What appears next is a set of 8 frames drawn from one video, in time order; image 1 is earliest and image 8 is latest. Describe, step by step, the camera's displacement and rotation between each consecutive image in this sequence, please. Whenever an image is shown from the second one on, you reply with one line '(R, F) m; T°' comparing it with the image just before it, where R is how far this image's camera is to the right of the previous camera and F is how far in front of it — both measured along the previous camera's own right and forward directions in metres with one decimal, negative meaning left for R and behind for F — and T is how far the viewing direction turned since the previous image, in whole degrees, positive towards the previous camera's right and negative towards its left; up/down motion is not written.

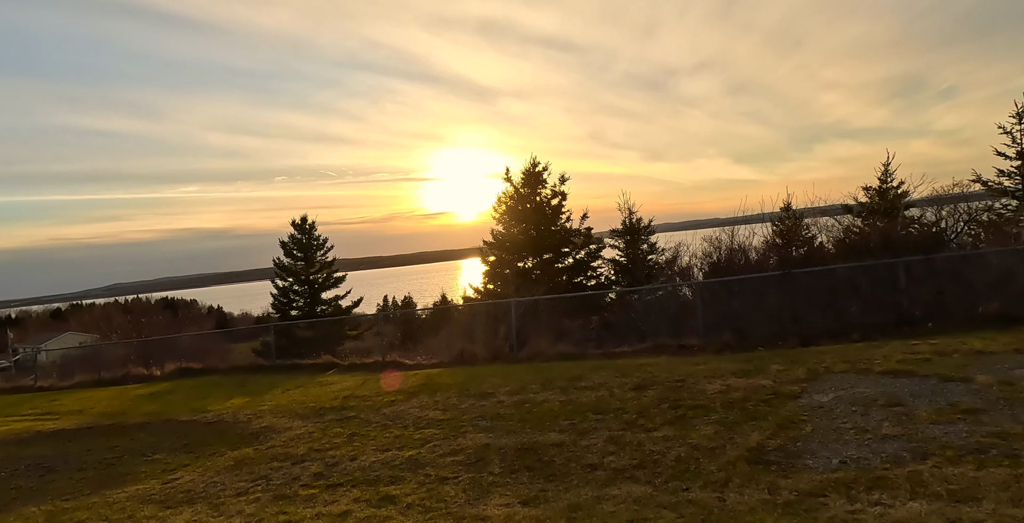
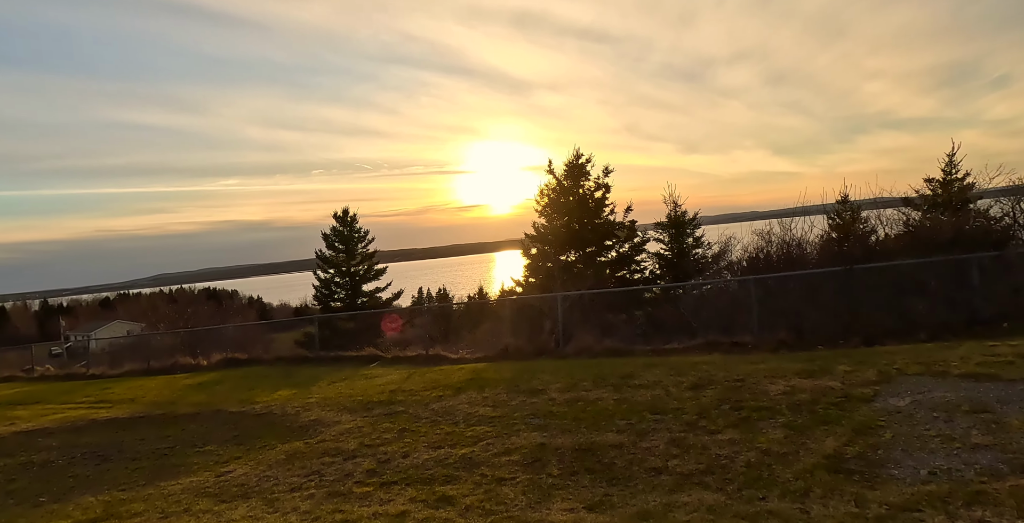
(-0.2, +0.2) m; -3°
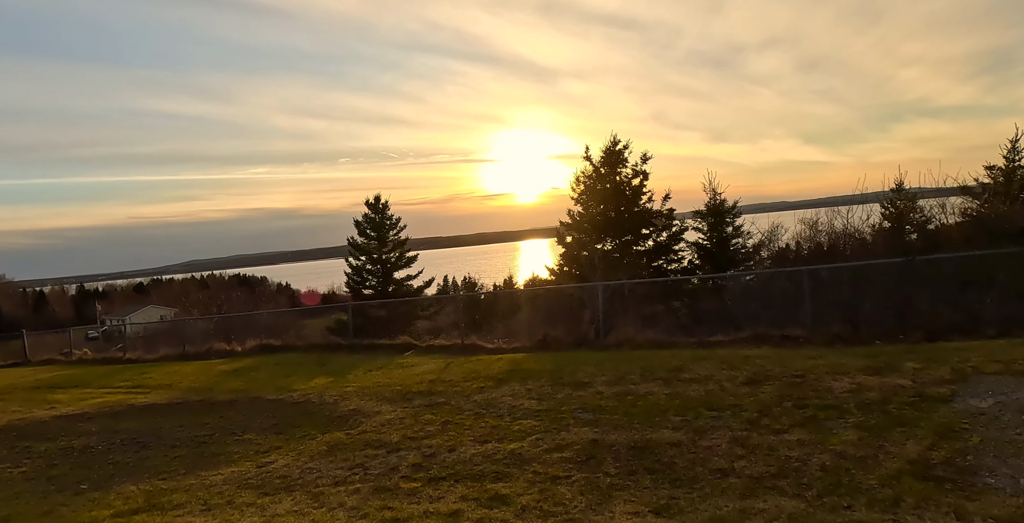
(-0.3, +0.3) m; -2°
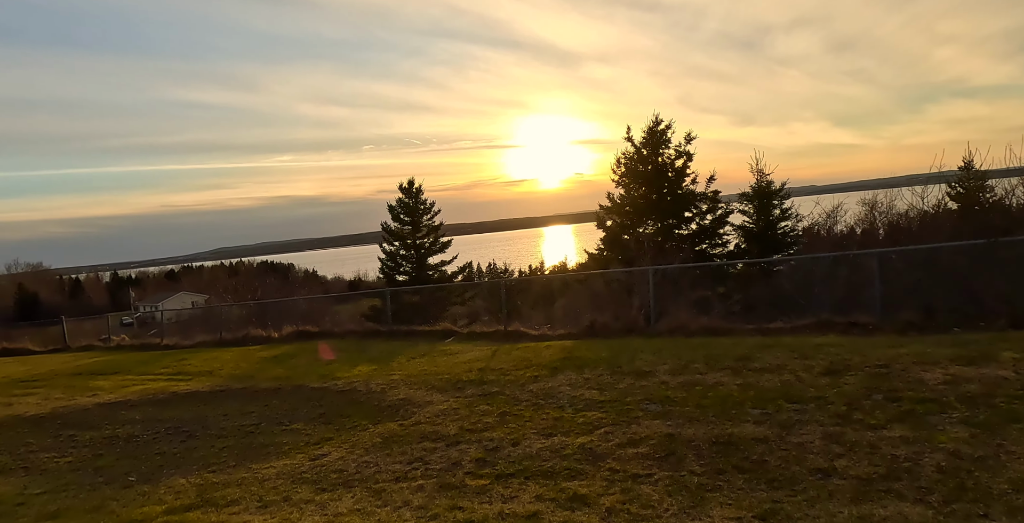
(-0.4, +0.4) m; -2°
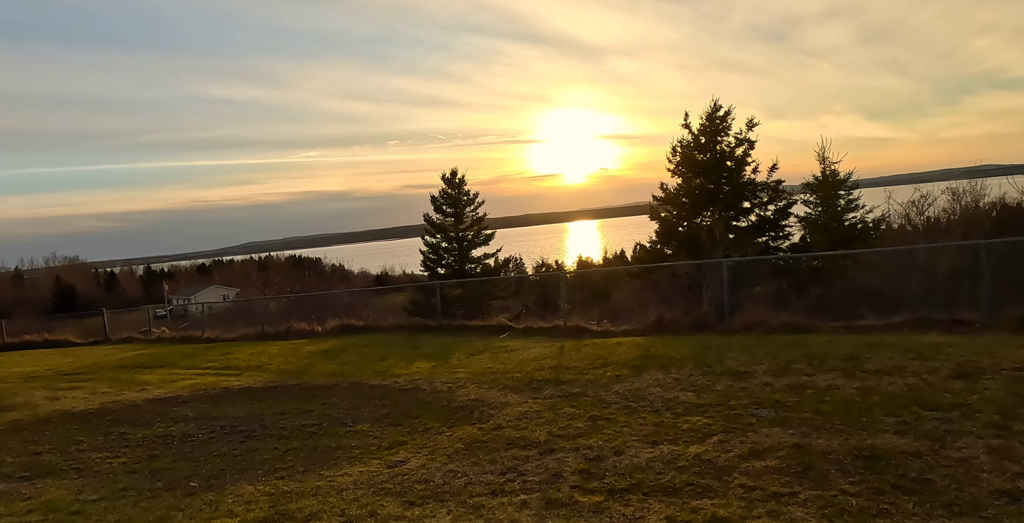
(-0.6, +0.6) m; -2°
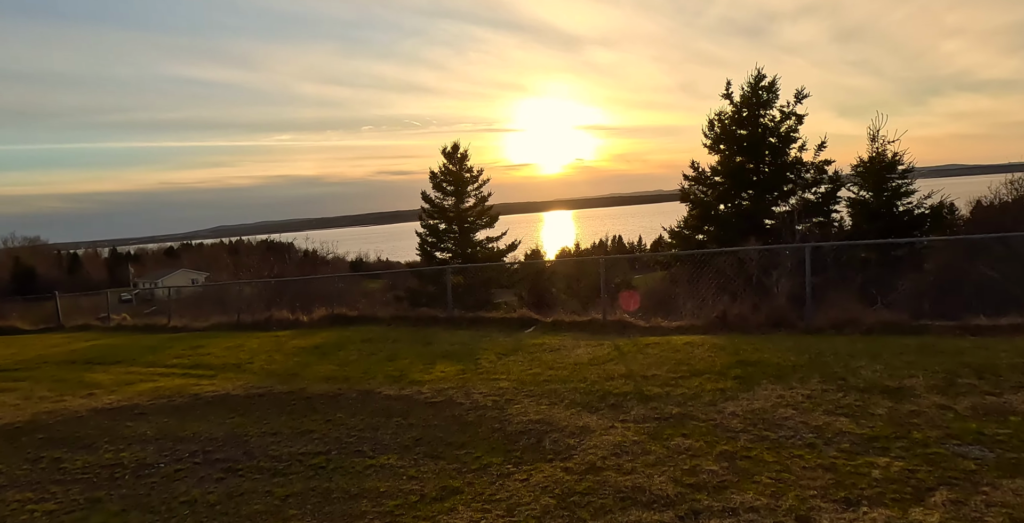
(-0.8, +1.7) m; +2°
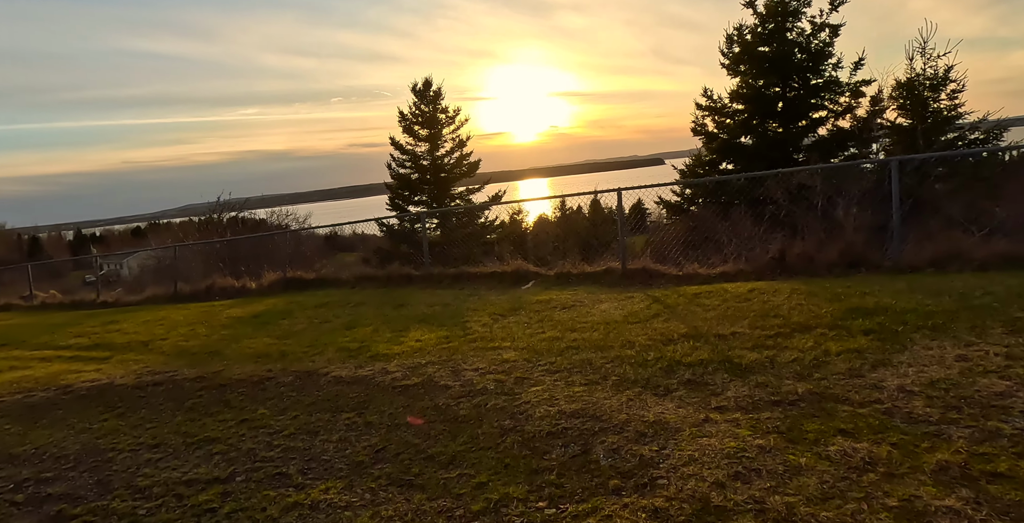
(-0.2, +2.0) m; +2°
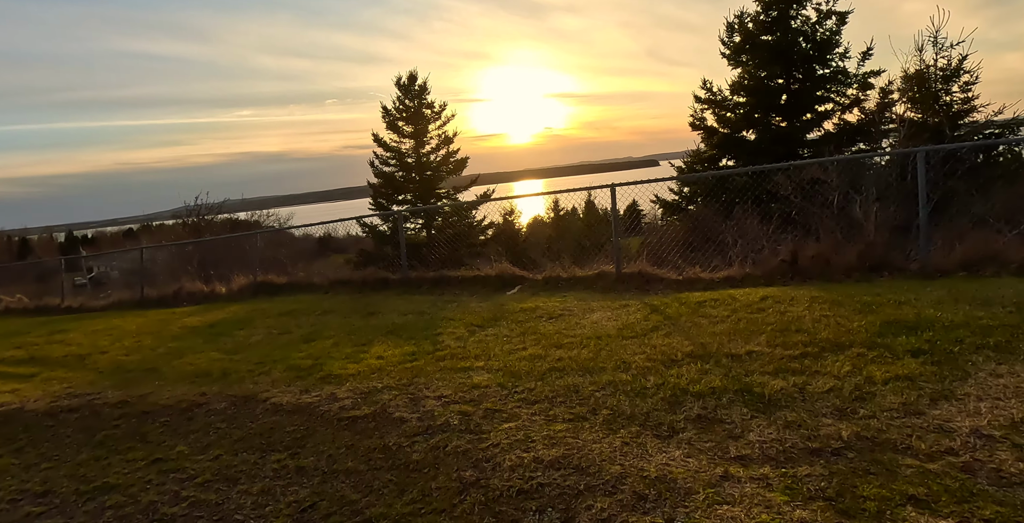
(+0.1, +0.7) m; 0°
